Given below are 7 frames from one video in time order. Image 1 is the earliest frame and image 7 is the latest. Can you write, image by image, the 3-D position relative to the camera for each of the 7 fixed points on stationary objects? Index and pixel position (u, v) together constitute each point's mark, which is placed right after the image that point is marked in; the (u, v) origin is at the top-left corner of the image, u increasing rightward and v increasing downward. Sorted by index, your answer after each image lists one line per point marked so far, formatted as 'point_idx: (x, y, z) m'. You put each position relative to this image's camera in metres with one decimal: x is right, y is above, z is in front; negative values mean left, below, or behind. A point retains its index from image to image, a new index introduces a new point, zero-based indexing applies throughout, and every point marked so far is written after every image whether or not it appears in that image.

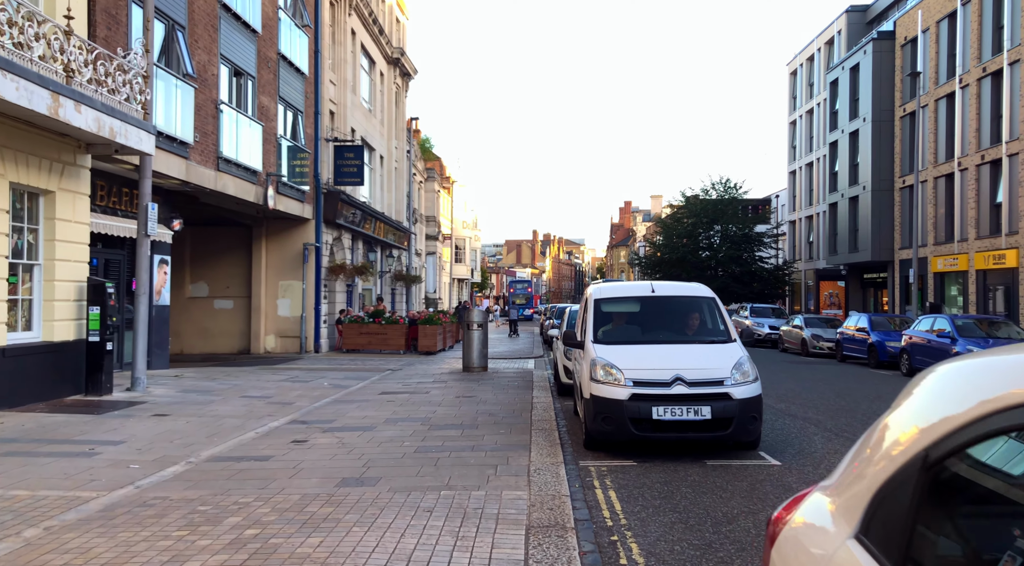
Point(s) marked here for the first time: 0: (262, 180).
0: (-6.2, +2.5, +19.8) m
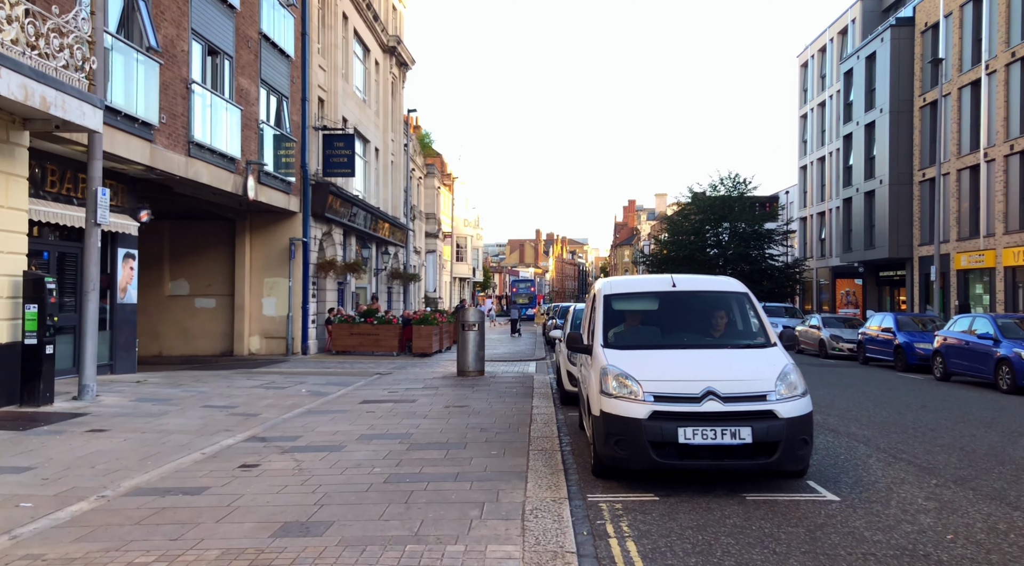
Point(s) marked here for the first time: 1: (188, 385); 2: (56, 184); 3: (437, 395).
0: (-6.2, +2.6, +18.4) m
1: (-5.4, -1.7, +13.5) m
2: (-7.3, +1.6, +12.9) m
3: (-1.2, -1.8, +12.6) m
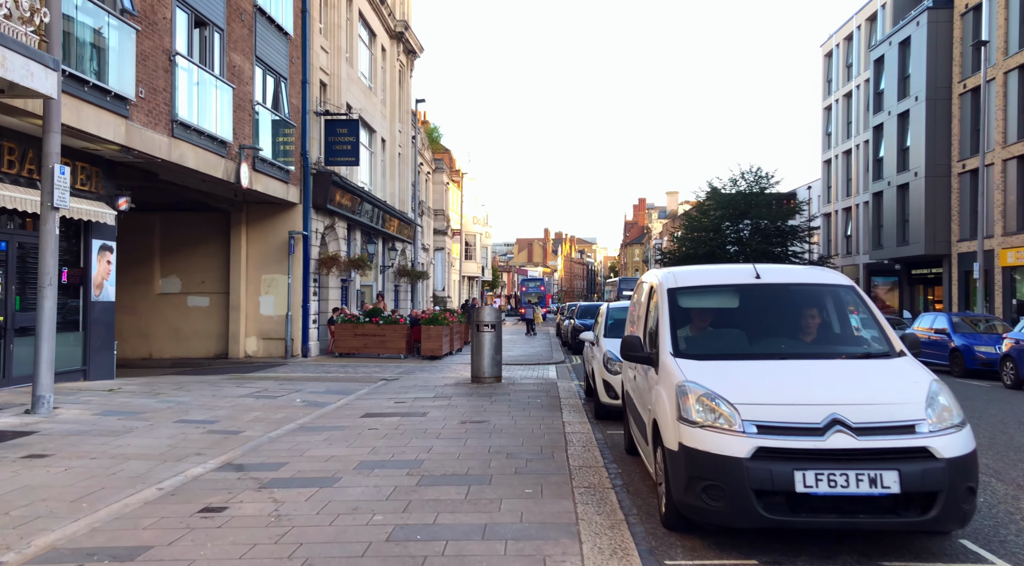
0: (-5.8, +2.7, +16.8) m
1: (-5.1, -1.6, +11.8) m
2: (-6.9, +1.7, +11.2) m
3: (-0.8, -1.7, +10.9) m
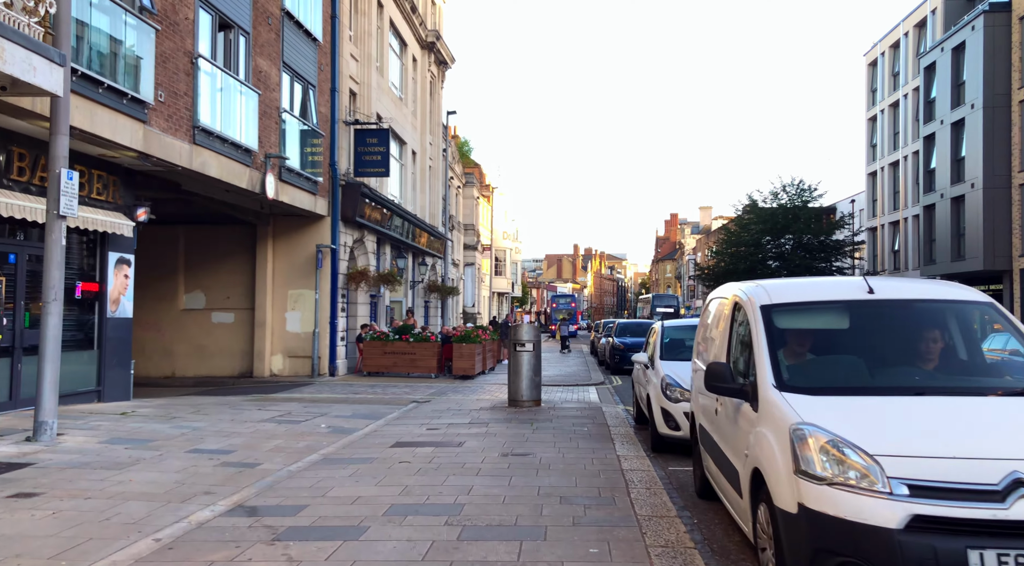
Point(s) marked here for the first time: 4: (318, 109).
0: (-5.0, +2.4, +16.0) m
1: (-4.5, -1.9, +11.0) m
2: (-6.4, +1.5, +10.5) m
3: (-0.3, -1.9, +9.9) m
4: (-4.7, +4.2, +19.6) m
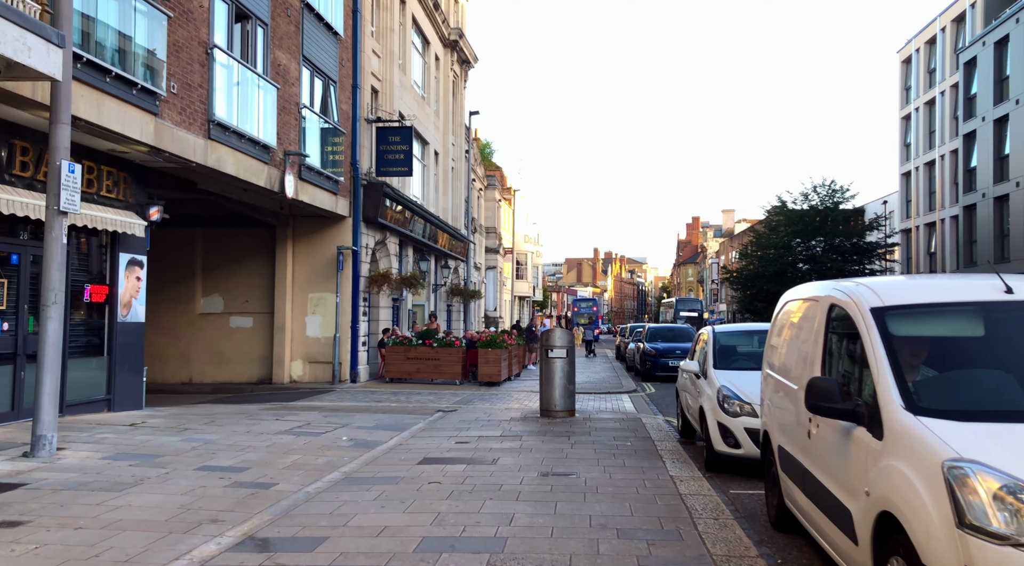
0: (-4.5, +2.3, +15.3) m
1: (-4.0, -1.9, +10.3) m
2: (-5.9, +1.4, +9.9) m
3: (+0.2, -1.9, +9.1) m
4: (-4.1, +4.2, +18.9) m
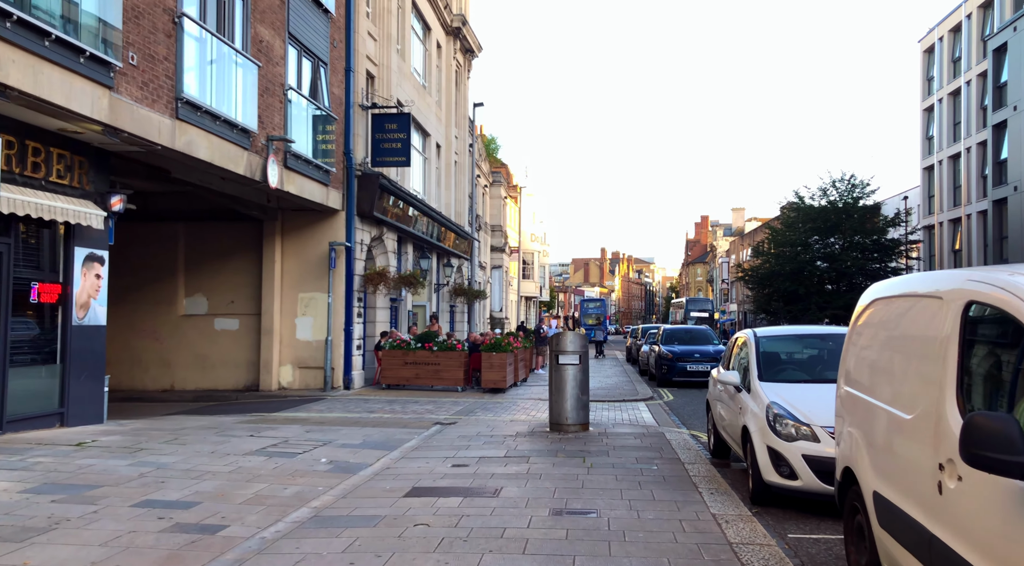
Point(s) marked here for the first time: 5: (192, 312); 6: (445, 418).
0: (-4.4, +2.4, +13.9) m
1: (-4.0, -1.8, +8.9) m
2: (-5.9, +1.5, +8.5) m
3: (+0.2, -1.9, +7.6) m
4: (-4.0, +4.2, +17.5) m
5: (-7.2, -0.6, +18.1) m
6: (-1.1, -2.2, +13.1) m
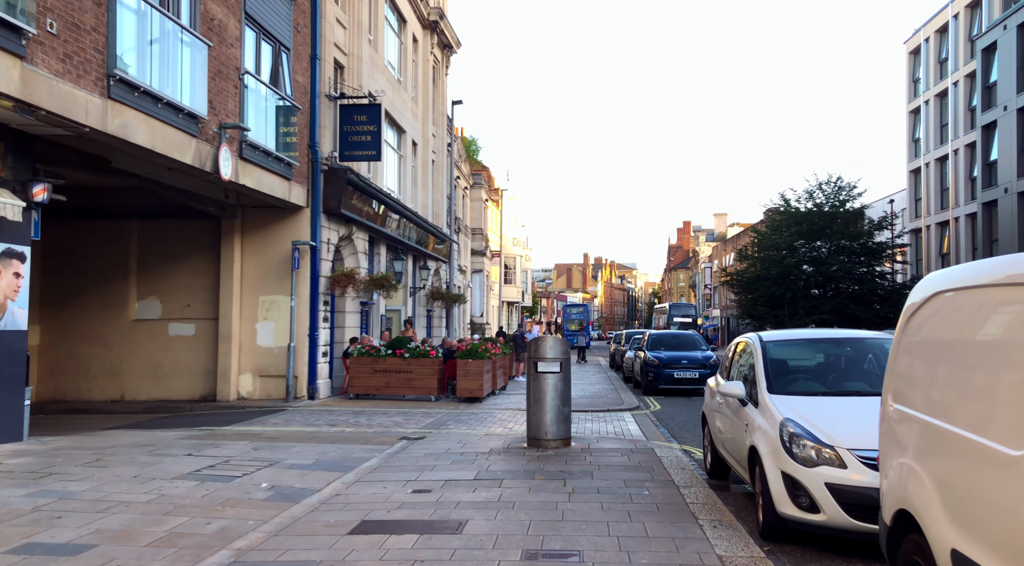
0: (-4.8, +2.3, +12.7) m
1: (-4.2, -1.8, +7.6) m
2: (-6.1, +1.5, +7.2) m
3: (0.0, -1.8, +6.5) m
4: (-4.4, +4.2, +16.3) m
5: (-7.7, -0.7, +16.8) m
6: (-1.5, -2.2, +12.0) m
